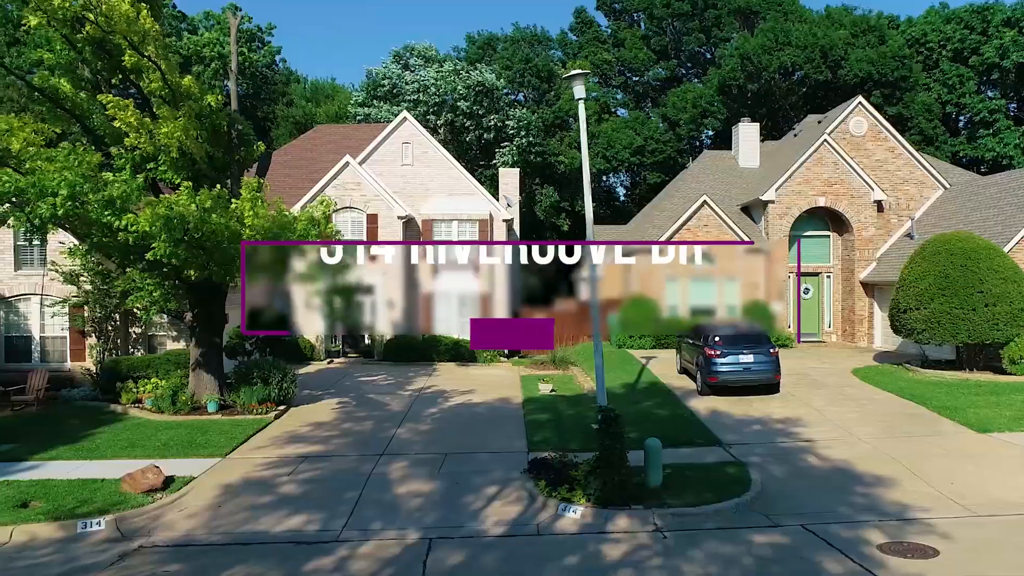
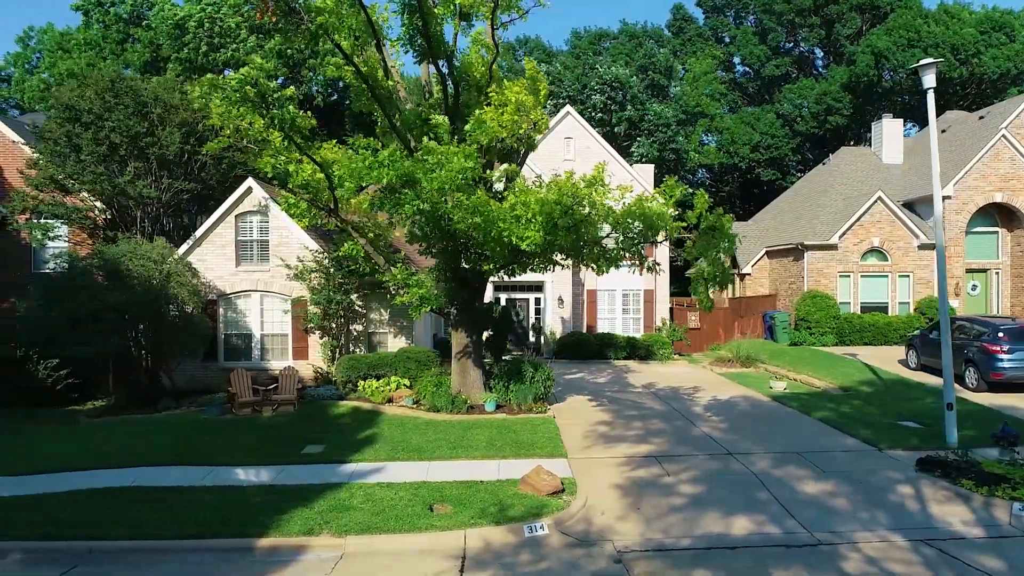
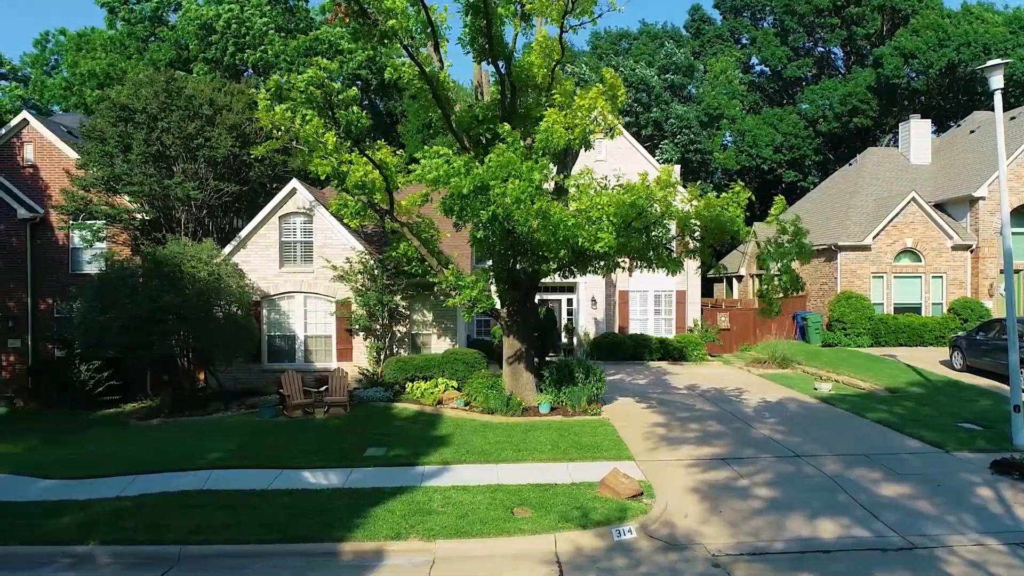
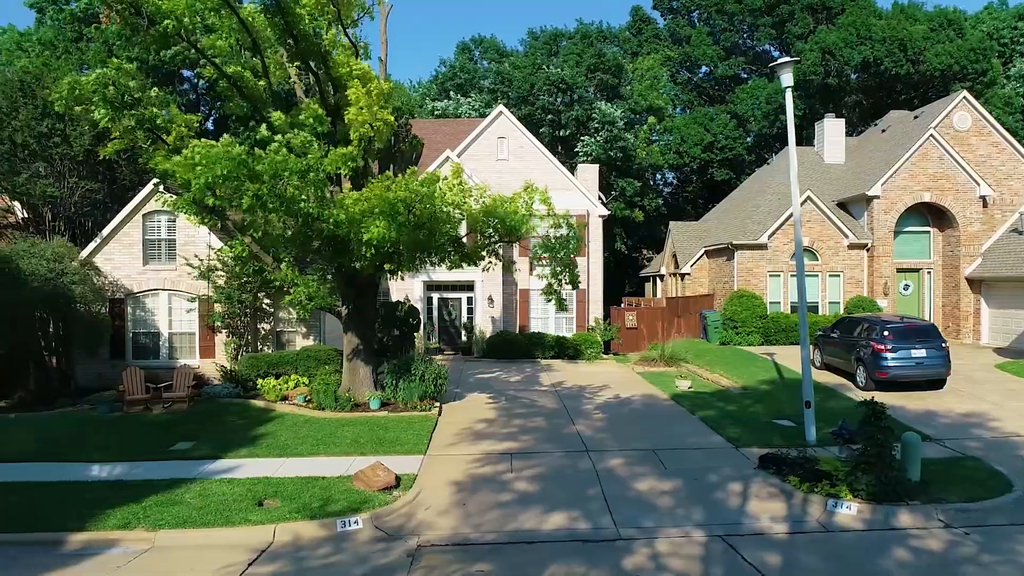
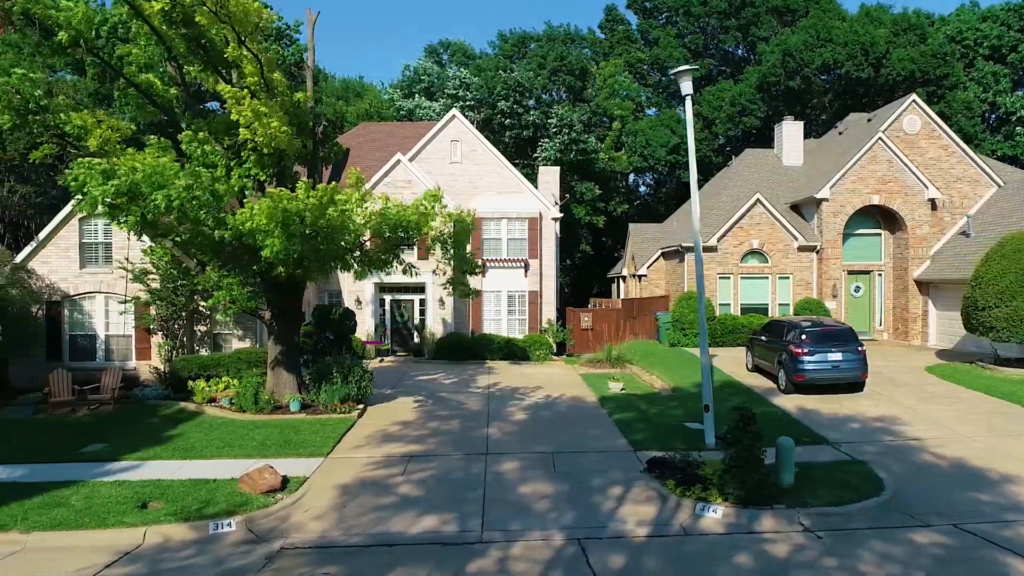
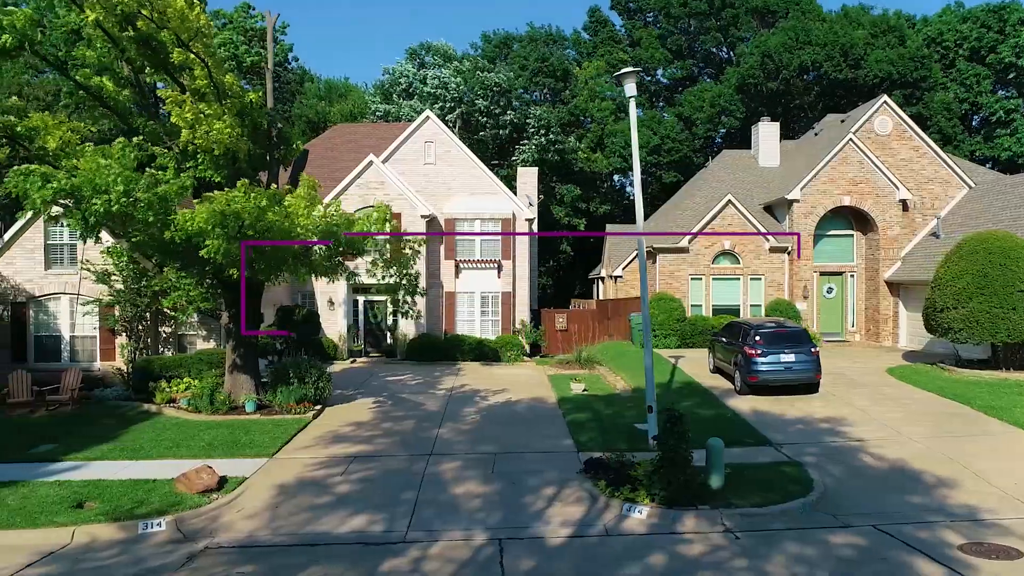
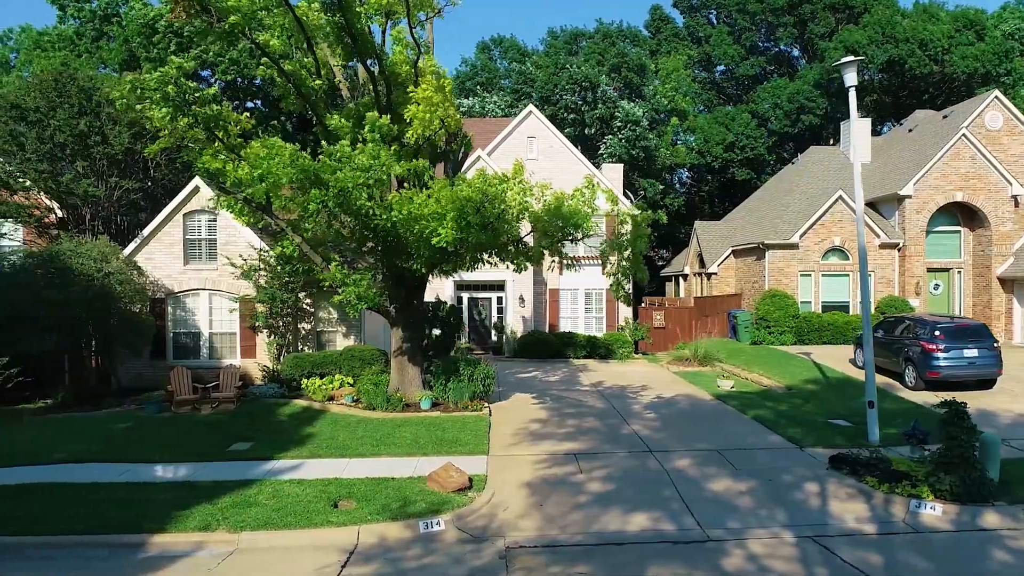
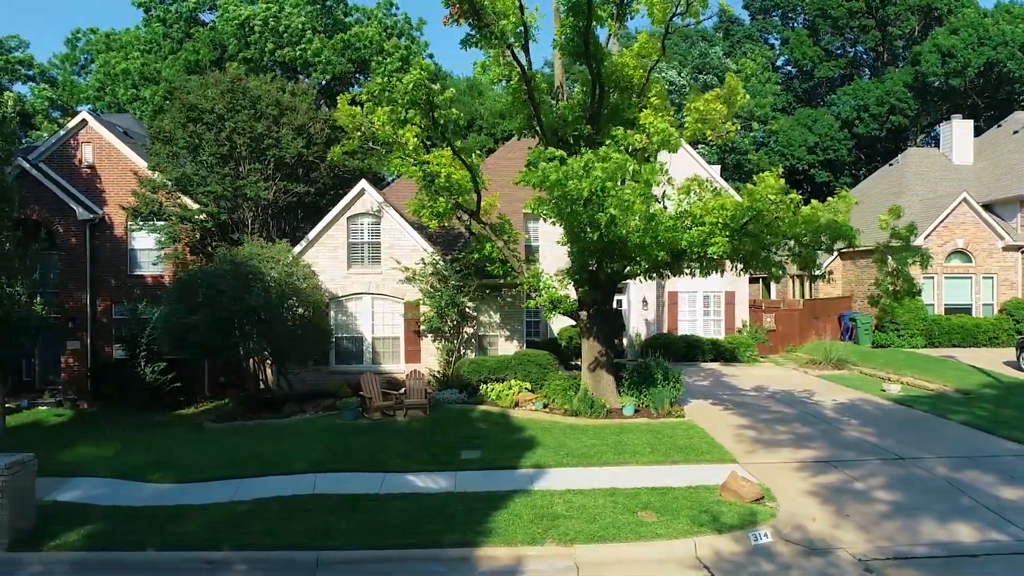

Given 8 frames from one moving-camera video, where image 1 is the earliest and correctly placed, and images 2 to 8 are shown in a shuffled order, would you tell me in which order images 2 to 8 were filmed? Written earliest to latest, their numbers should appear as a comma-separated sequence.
6, 5, 4, 7, 2, 3, 8
